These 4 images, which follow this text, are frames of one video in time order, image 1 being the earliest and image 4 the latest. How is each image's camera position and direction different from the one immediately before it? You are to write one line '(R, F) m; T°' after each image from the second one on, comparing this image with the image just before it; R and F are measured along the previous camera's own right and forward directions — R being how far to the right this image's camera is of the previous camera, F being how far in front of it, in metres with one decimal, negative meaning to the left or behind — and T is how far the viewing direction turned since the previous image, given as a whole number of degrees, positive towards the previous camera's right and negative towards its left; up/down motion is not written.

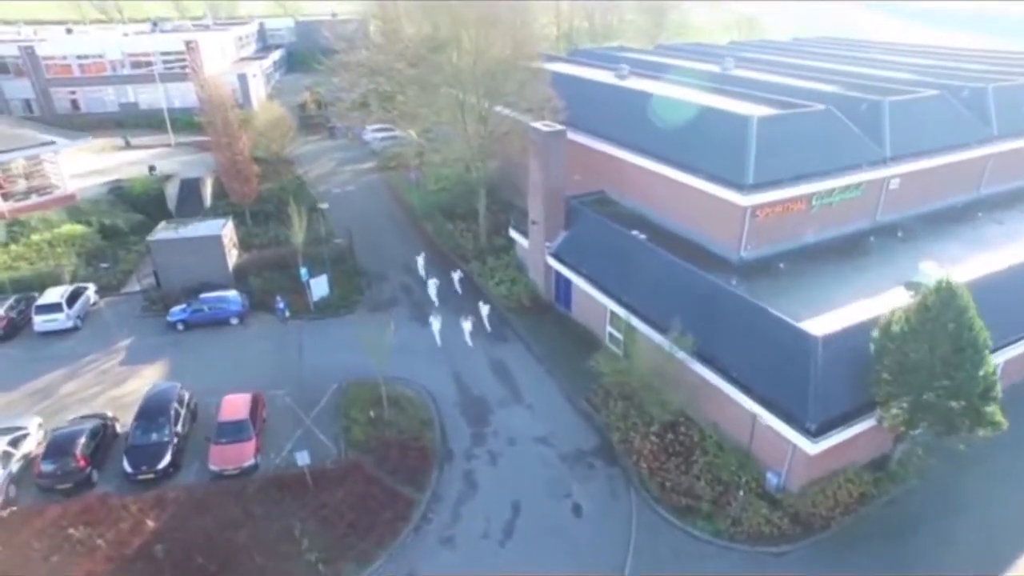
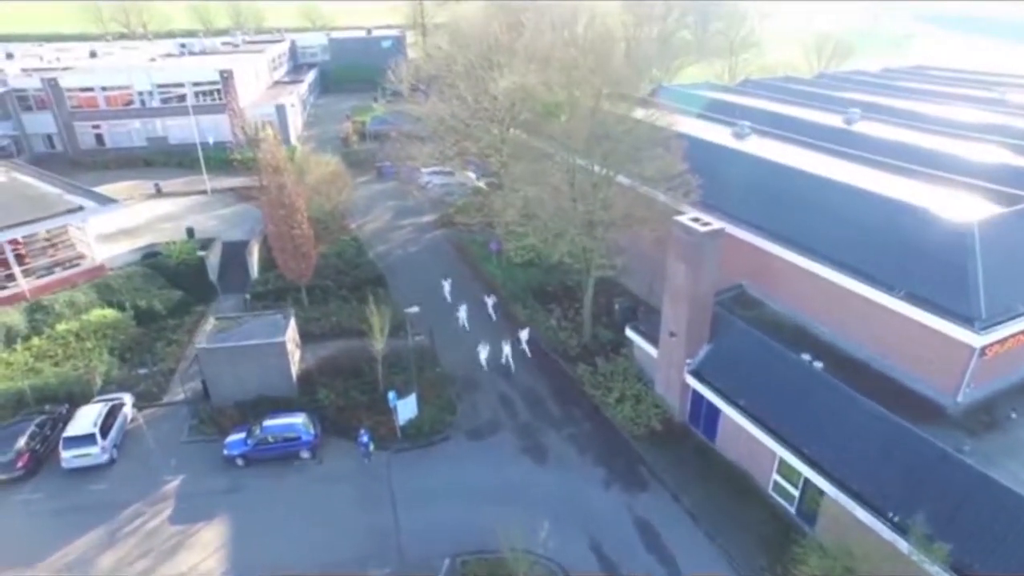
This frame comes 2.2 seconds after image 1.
(-2.2, +4.8) m; -1°
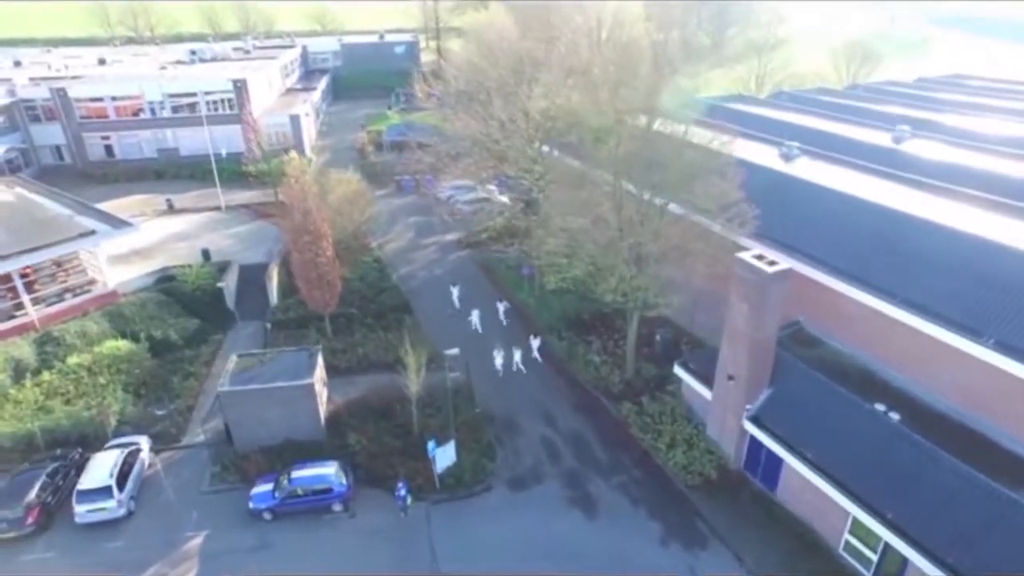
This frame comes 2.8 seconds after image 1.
(-0.7, +1.5) m; 0°
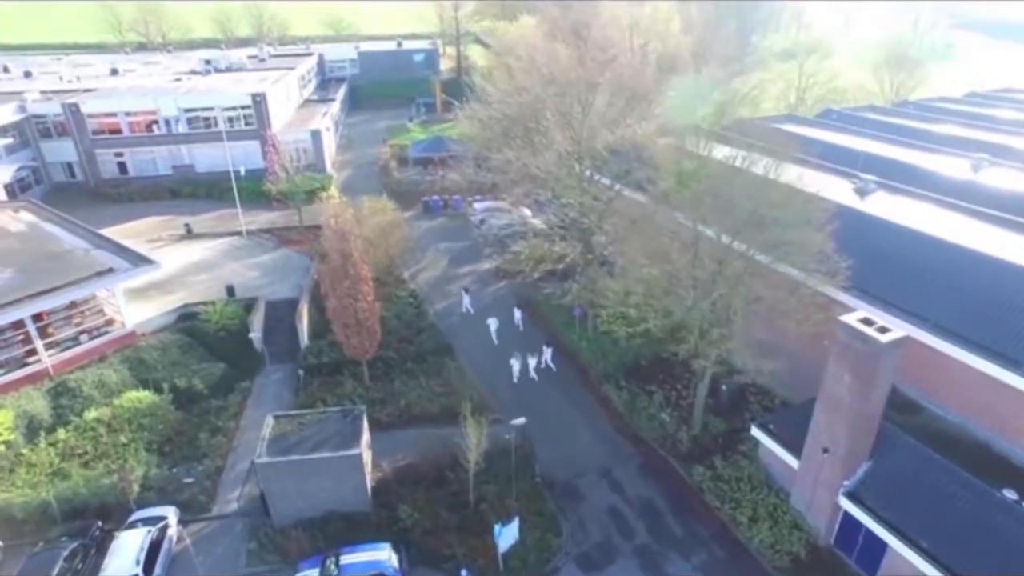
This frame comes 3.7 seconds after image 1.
(-1.0, +2.1) m; 0°
